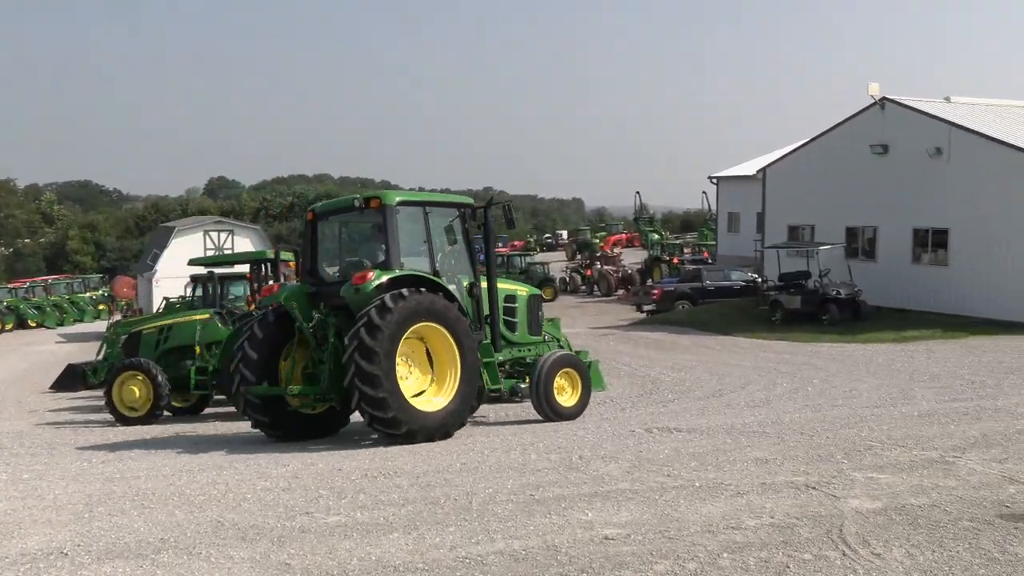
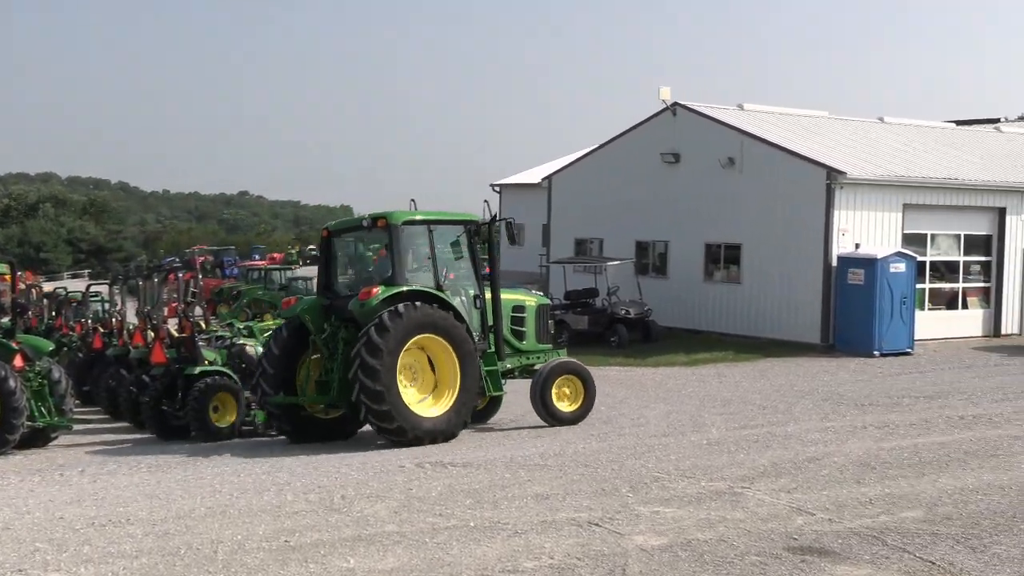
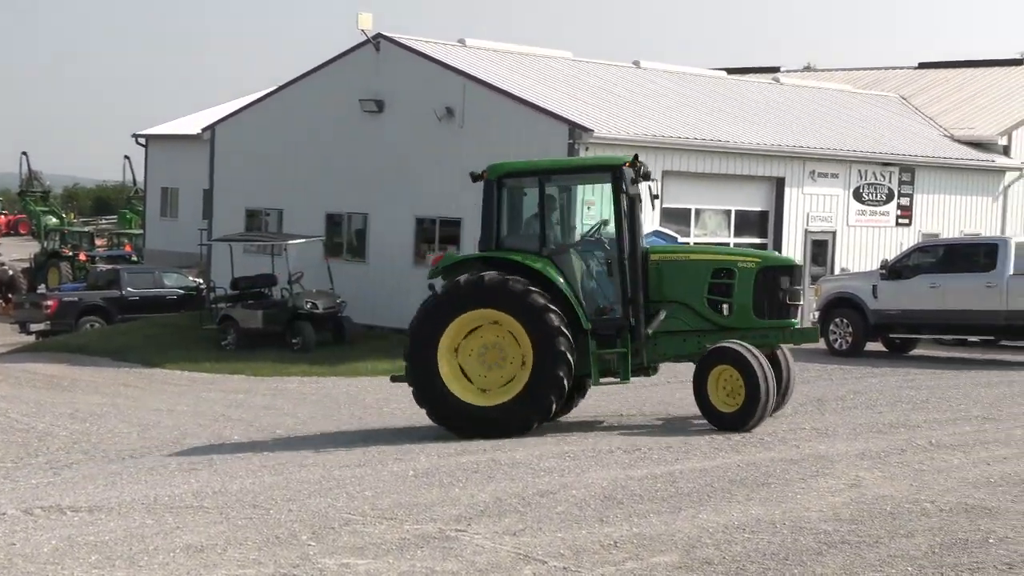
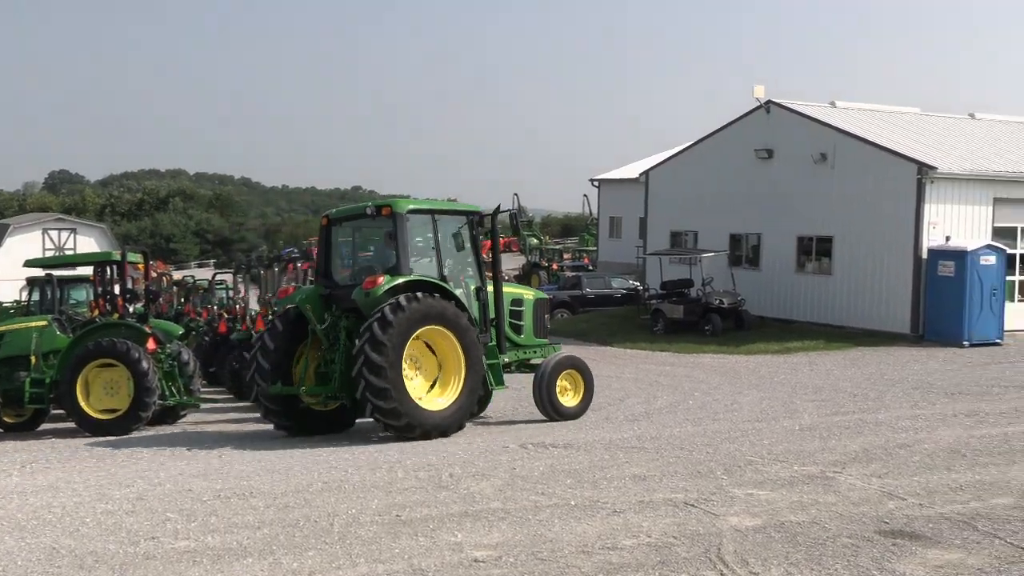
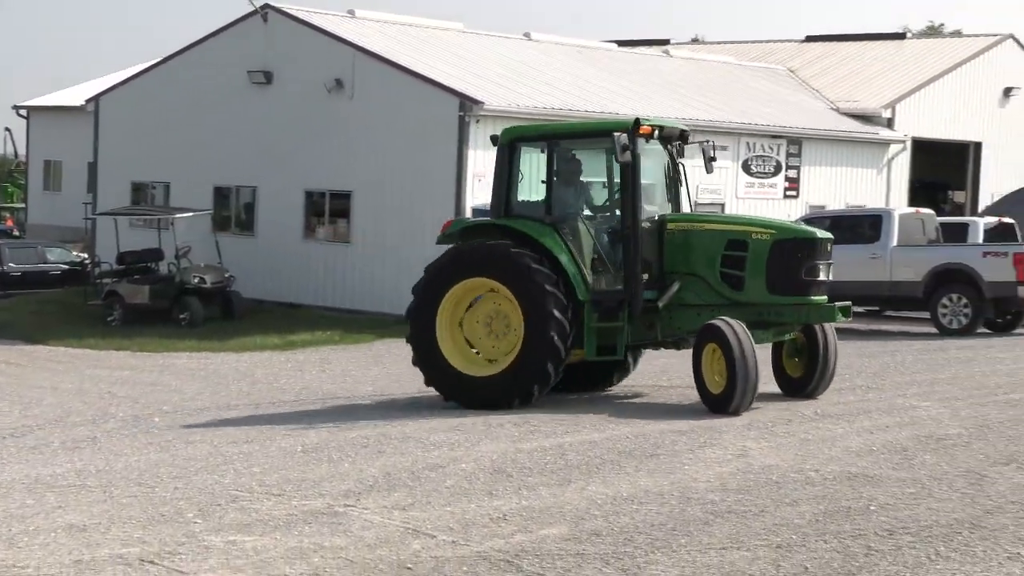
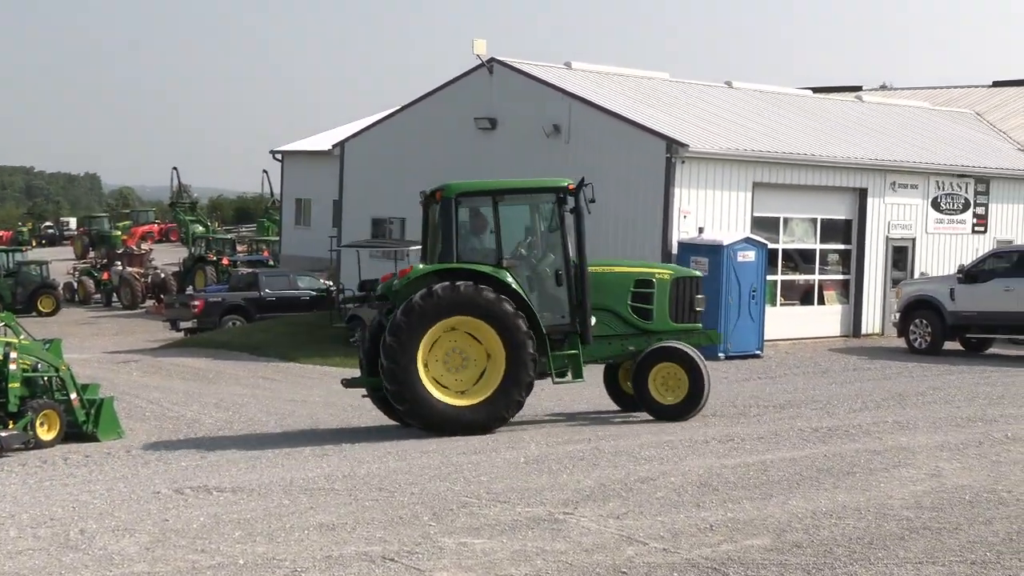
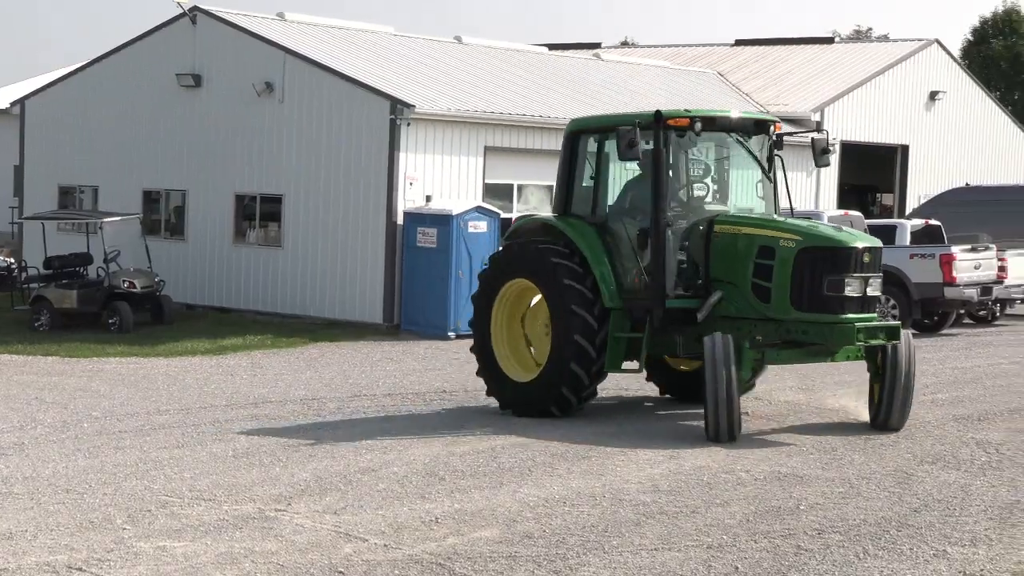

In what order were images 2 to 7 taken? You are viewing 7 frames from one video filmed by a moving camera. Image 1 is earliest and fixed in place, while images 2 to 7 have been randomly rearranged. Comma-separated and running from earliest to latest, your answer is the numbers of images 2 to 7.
4, 2, 6, 3, 5, 7
